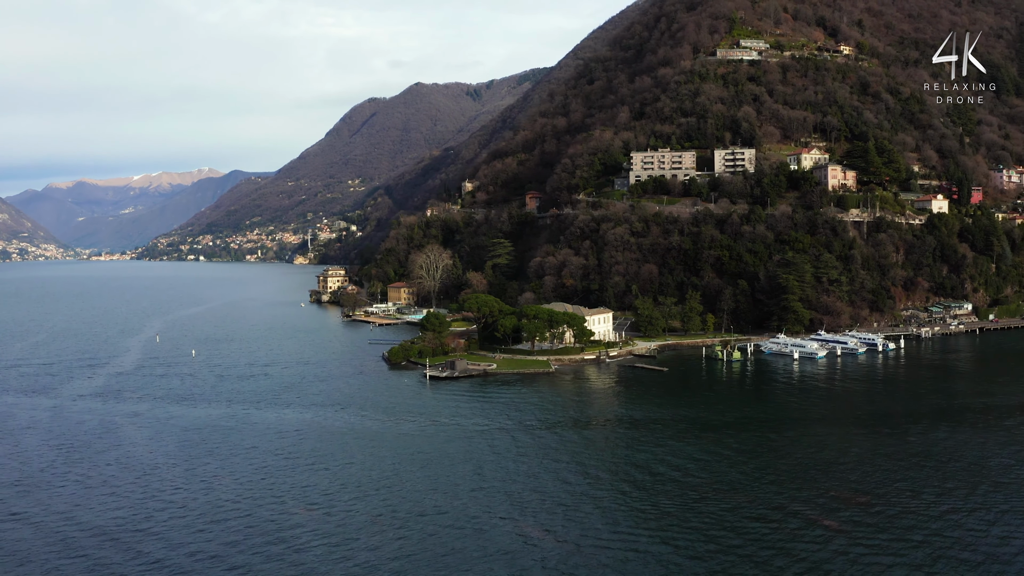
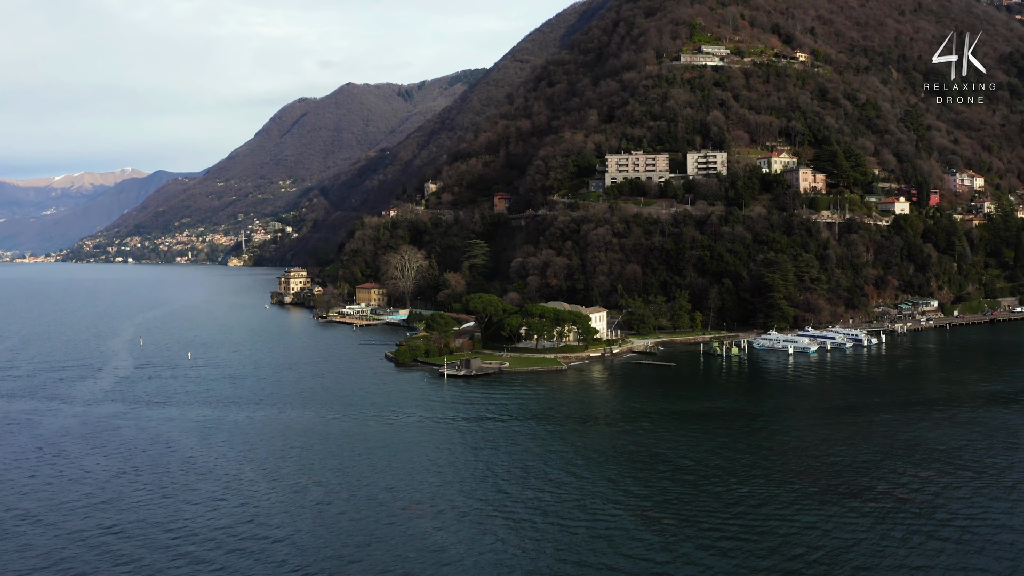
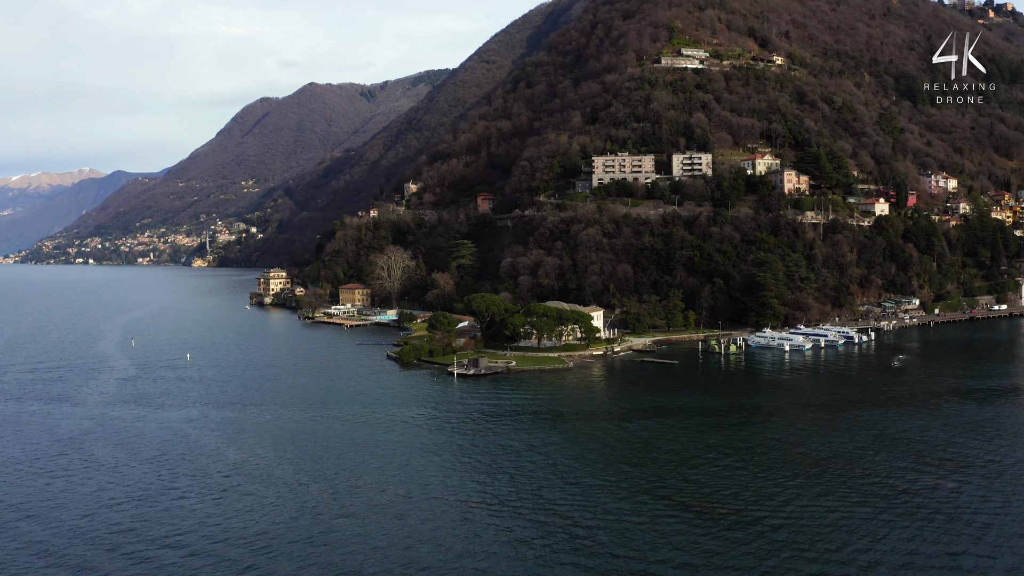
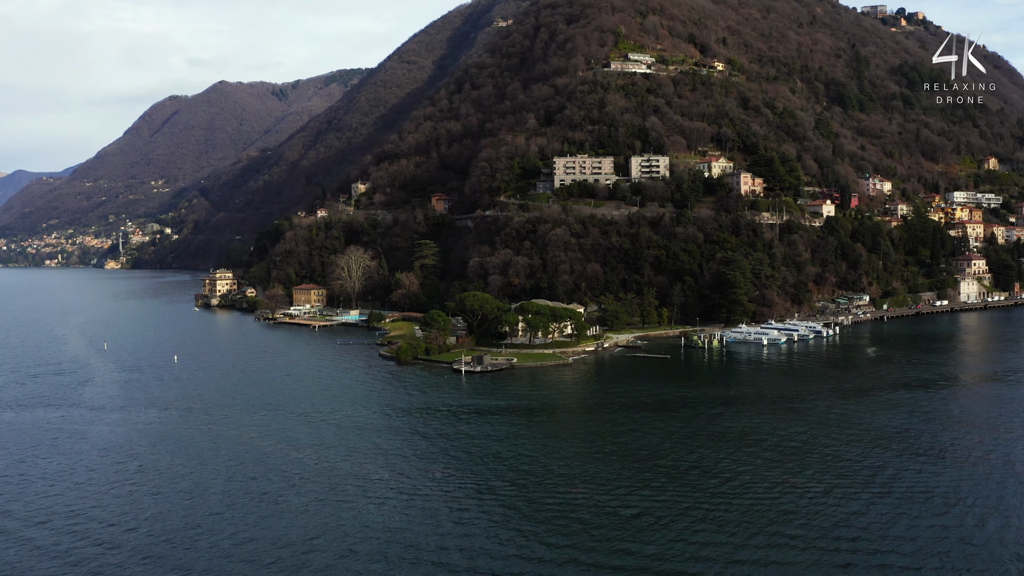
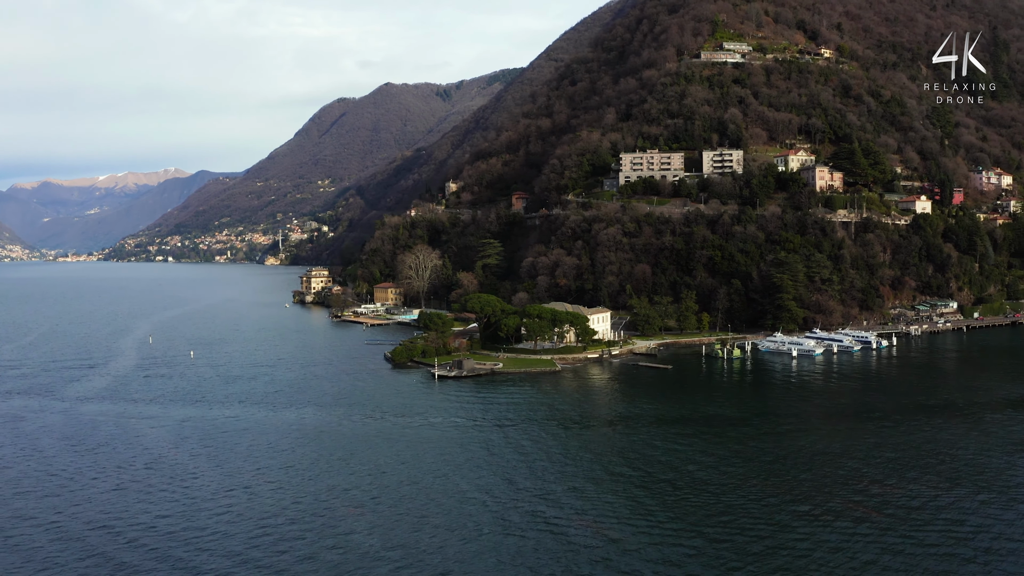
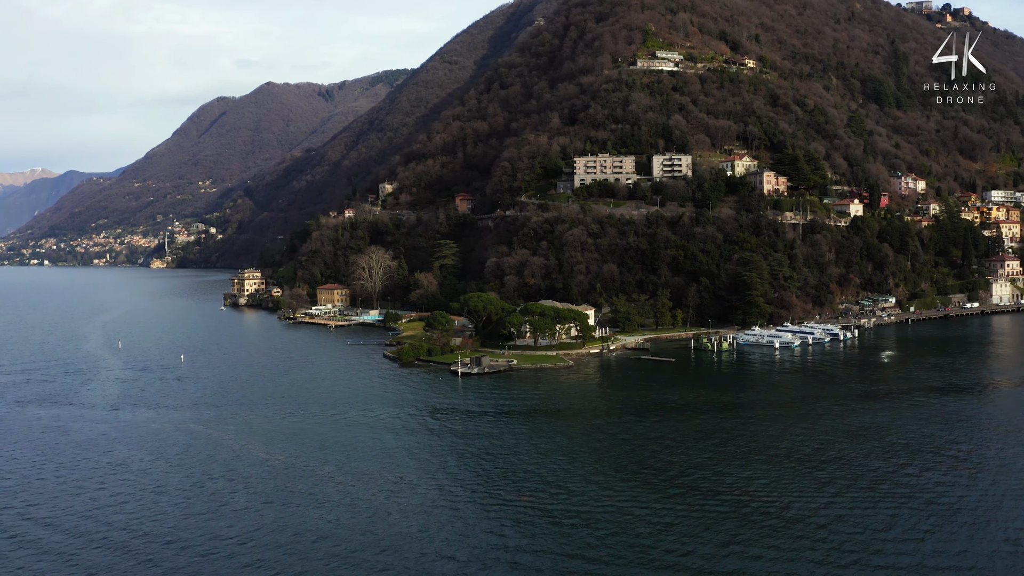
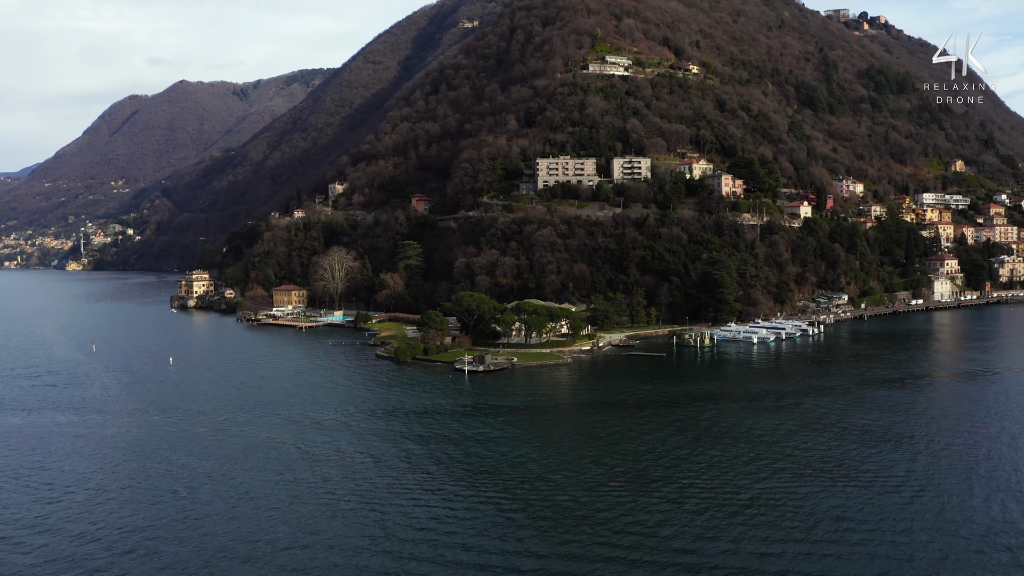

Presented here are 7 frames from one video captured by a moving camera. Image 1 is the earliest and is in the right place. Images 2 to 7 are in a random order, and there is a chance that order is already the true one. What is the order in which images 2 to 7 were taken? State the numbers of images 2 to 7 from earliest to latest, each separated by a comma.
5, 2, 3, 6, 4, 7
